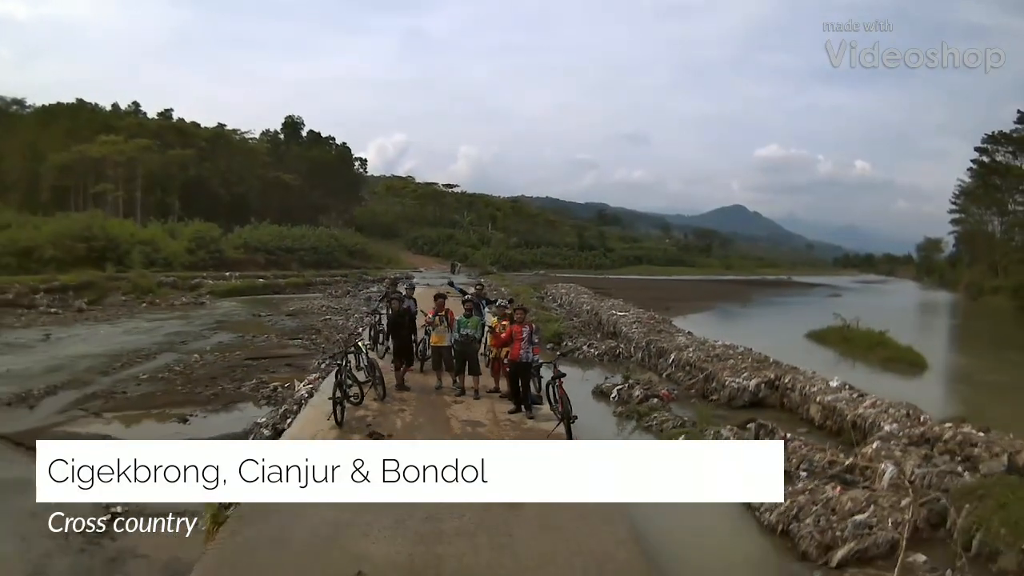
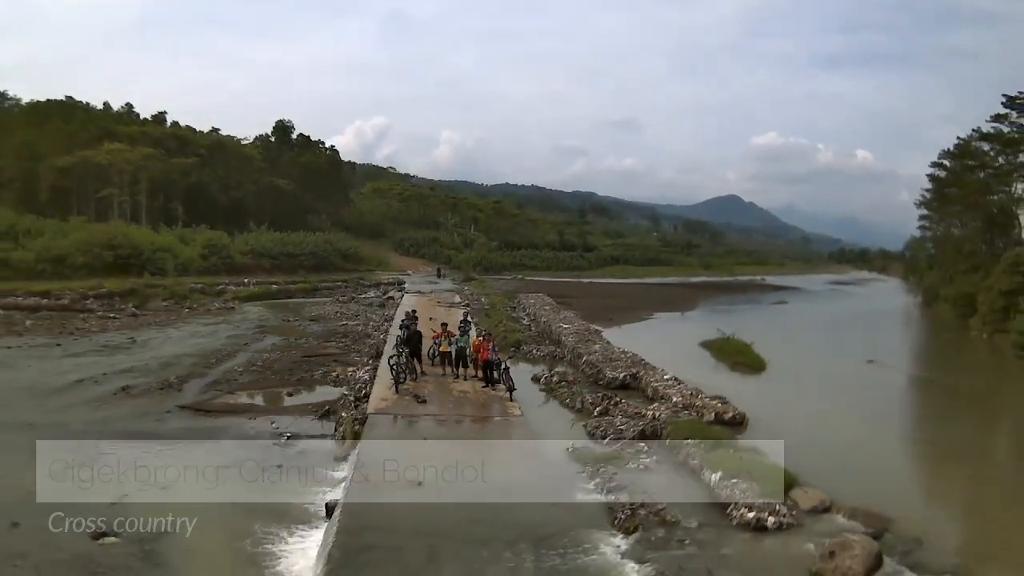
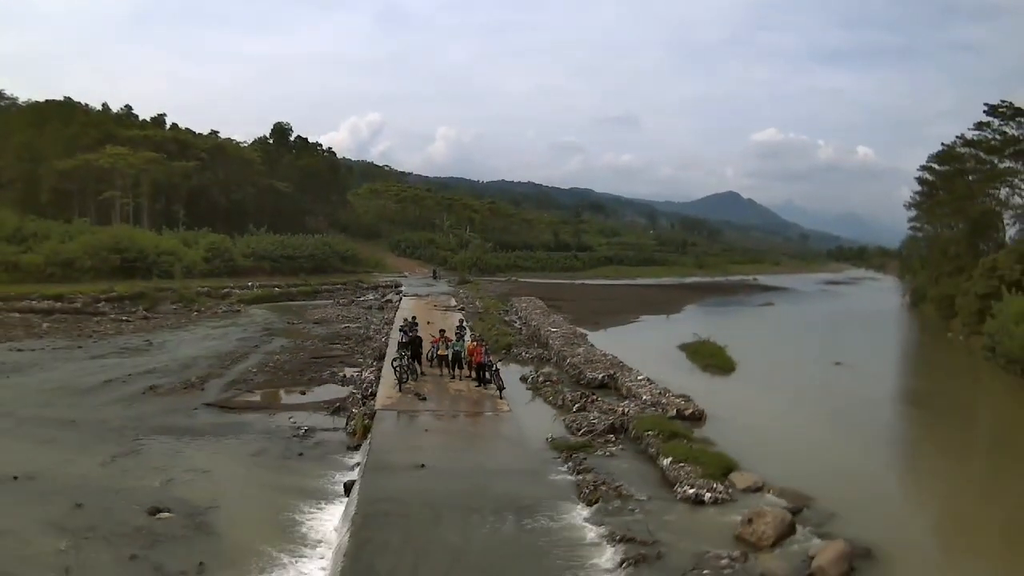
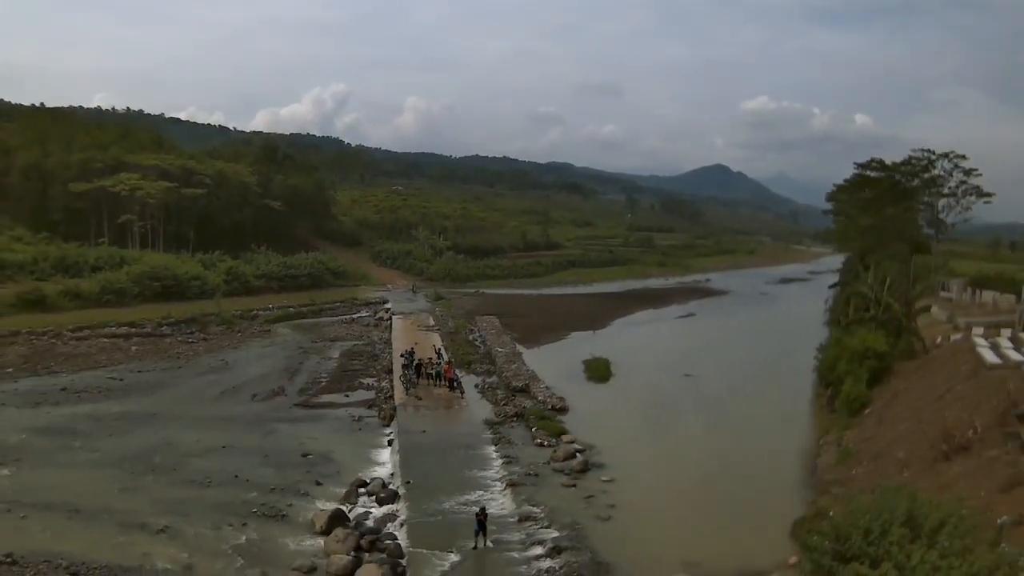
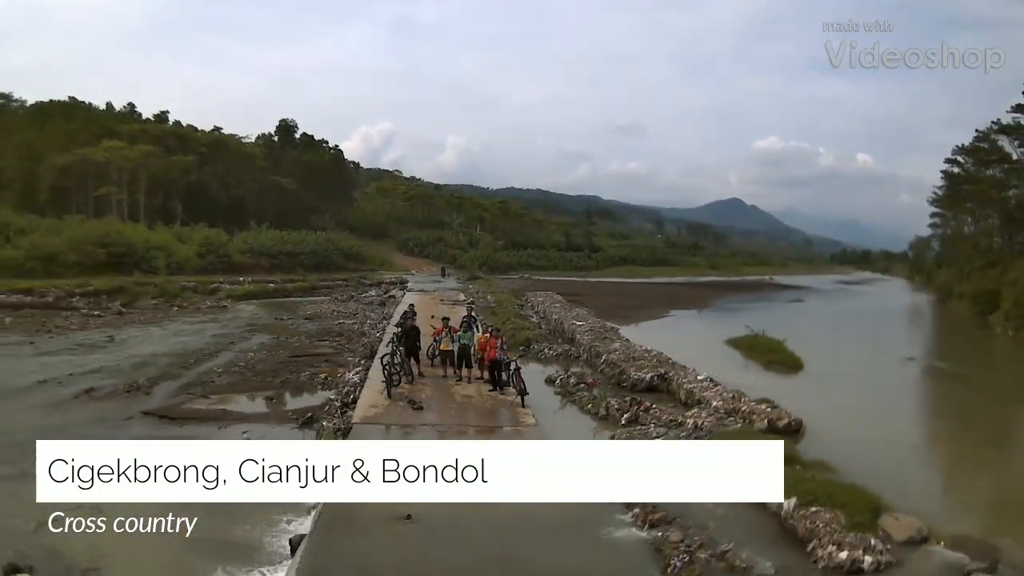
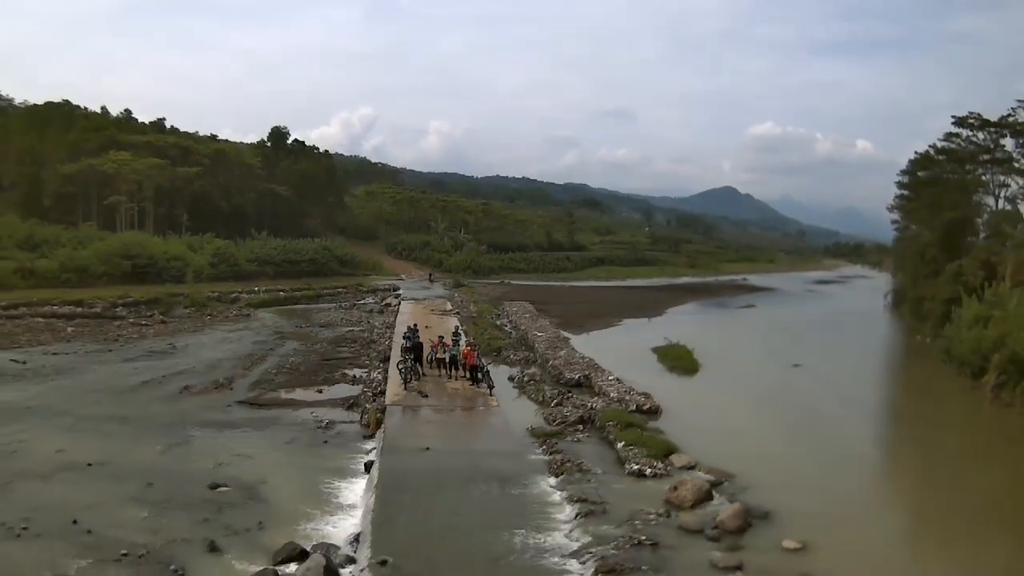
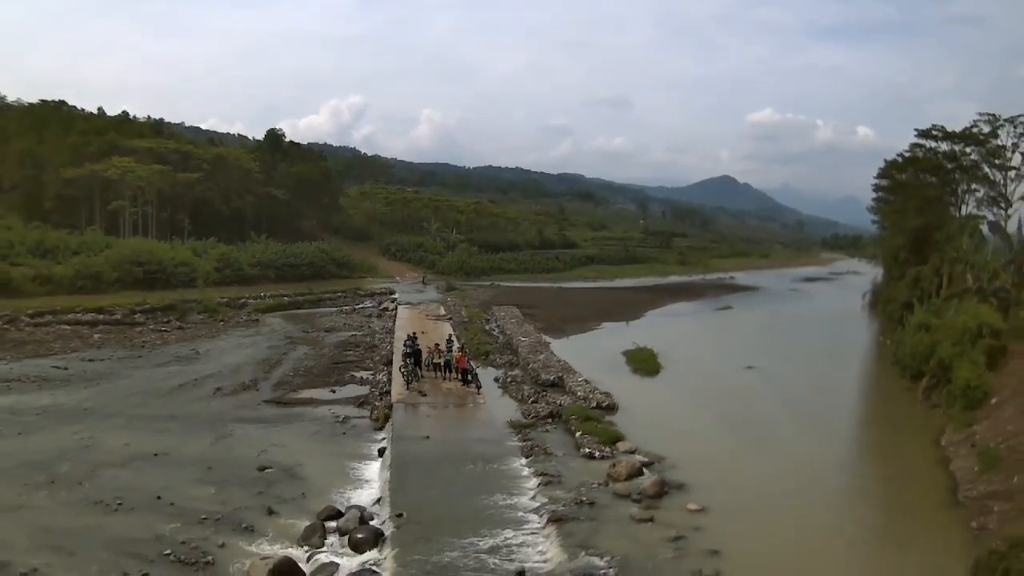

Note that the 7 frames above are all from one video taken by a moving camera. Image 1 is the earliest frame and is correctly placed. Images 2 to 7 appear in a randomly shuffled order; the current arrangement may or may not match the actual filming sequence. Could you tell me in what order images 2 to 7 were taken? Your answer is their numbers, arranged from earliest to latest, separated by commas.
5, 2, 3, 6, 7, 4
